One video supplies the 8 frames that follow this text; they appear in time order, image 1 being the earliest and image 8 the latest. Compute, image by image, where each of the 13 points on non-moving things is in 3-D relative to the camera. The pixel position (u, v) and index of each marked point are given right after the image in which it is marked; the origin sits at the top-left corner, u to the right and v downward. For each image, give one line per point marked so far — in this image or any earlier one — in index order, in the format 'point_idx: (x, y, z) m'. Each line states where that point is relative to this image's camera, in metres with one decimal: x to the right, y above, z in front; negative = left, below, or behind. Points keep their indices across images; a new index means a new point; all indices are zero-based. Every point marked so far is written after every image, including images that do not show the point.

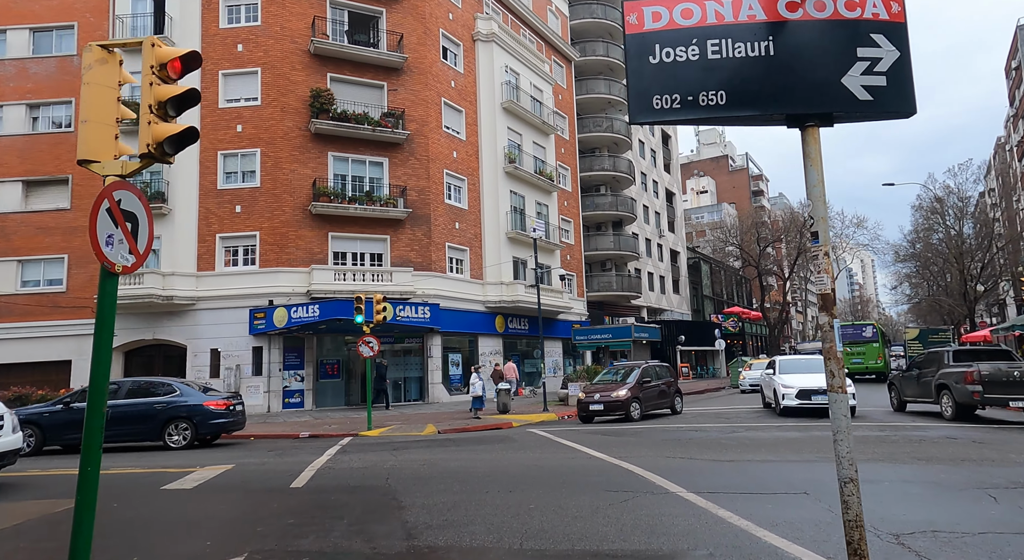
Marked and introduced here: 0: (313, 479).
0: (-2.6, -2.6, +7.9) m
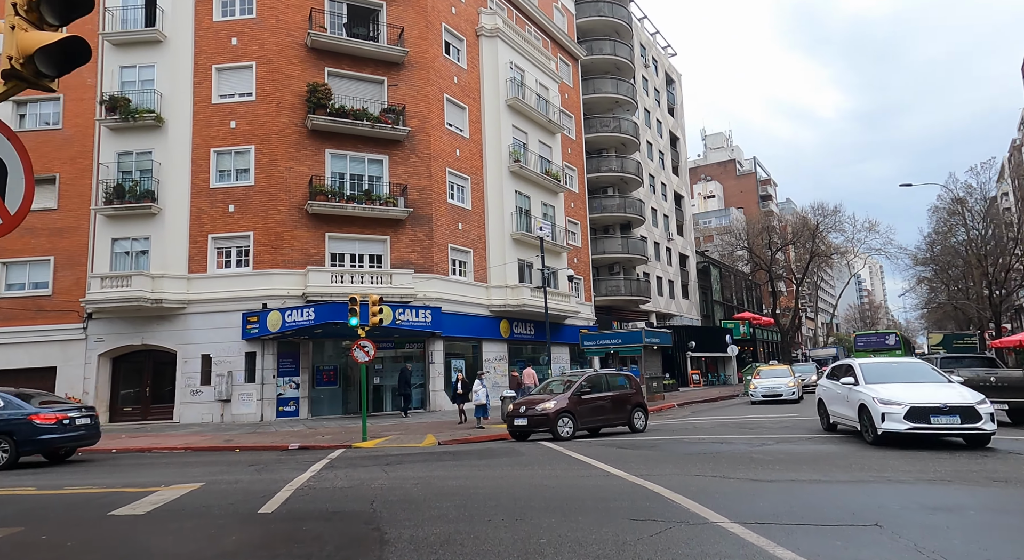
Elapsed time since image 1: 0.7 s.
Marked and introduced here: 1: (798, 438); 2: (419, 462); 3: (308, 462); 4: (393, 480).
0: (-2.5, -2.5, +6.8) m
1: (+5.4, -3.0, +11.4) m
2: (-1.5, -3.1, +10.2) m
3: (-3.6, -3.2, +10.8) m
4: (-1.6, -2.7, +8.2) m
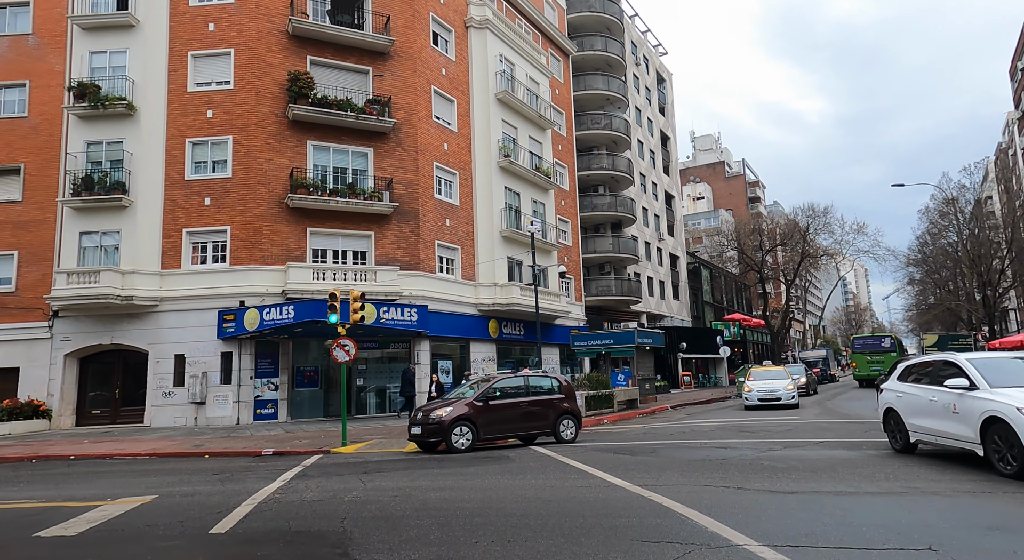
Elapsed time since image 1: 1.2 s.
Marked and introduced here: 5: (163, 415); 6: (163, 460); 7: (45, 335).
0: (-2.6, -2.4, +6.0) m
1: (+5.2, -2.9, +10.7) m
2: (-1.7, -2.9, +9.4) m
3: (-3.8, -3.1, +10.0) m
4: (-1.7, -2.6, +7.4) m
5: (-11.1, -4.3, +19.4) m
6: (-7.2, -3.7, +12.5) m
7: (-15.3, -1.8, +19.9) m
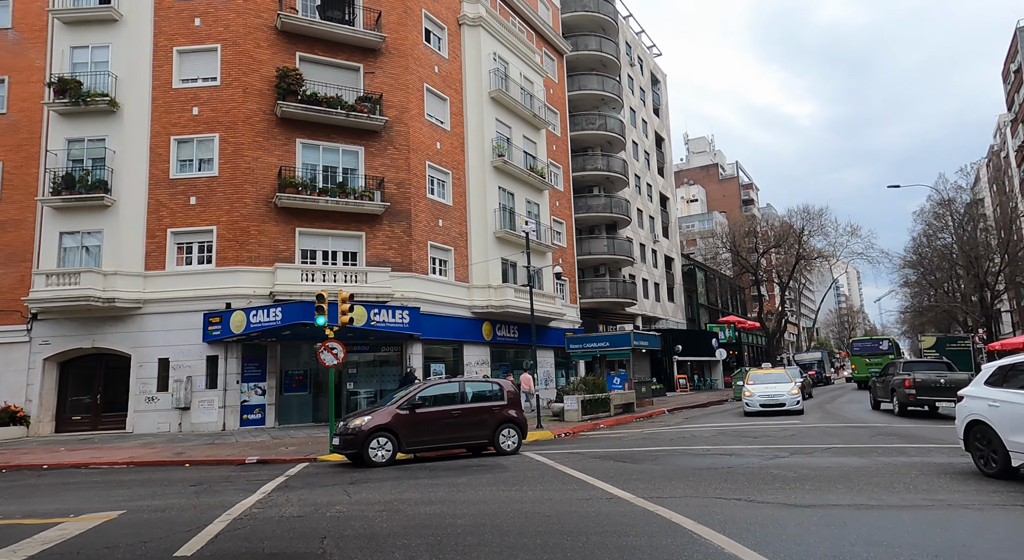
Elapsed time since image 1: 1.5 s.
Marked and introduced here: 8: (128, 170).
0: (-2.6, -2.3, +5.5) m
1: (+5.1, -2.9, +10.3) m
2: (-1.8, -2.9, +8.9) m
3: (-3.9, -3.1, +9.4) m
4: (-1.8, -2.6, +6.9) m
5: (-11.3, -4.4, +18.8) m
6: (-7.3, -3.7, +11.9) m
7: (-15.5, -1.9, +19.3) m
8: (-12.5, +3.6, +19.8) m
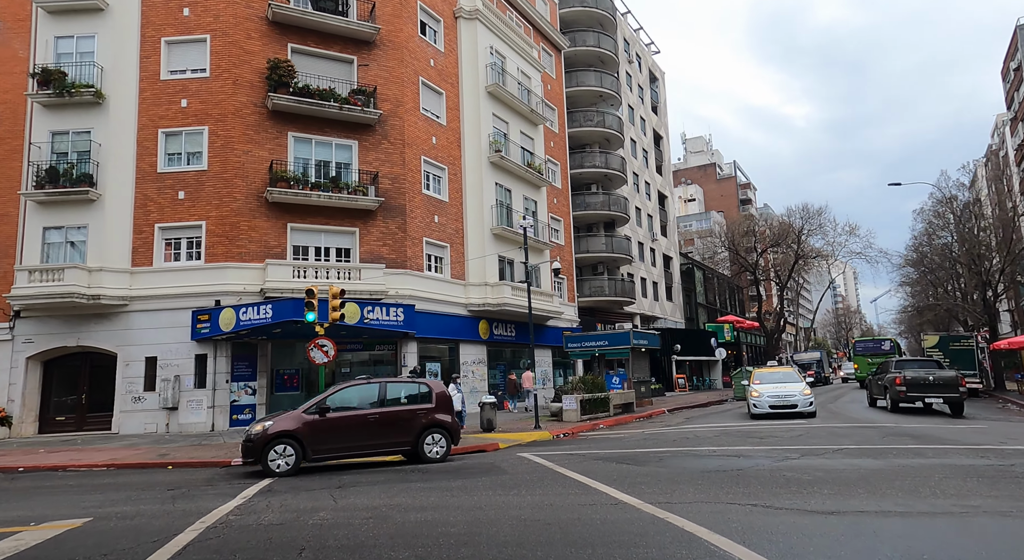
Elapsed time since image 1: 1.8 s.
0: (-2.7, -2.2, +5.0) m
1: (+5.1, -2.7, +9.8) m
2: (-1.8, -2.8, +8.4) m
3: (-3.9, -3.0, +8.9) m
4: (-1.8, -2.4, +6.4) m
5: (-11.4, -4.2, +18.2) m
6: (-7.3, -3.6, +11.4) m
7: (-15.6, -1.7, +18.7) m
8: (-12.6, +3.7, +19.3) m
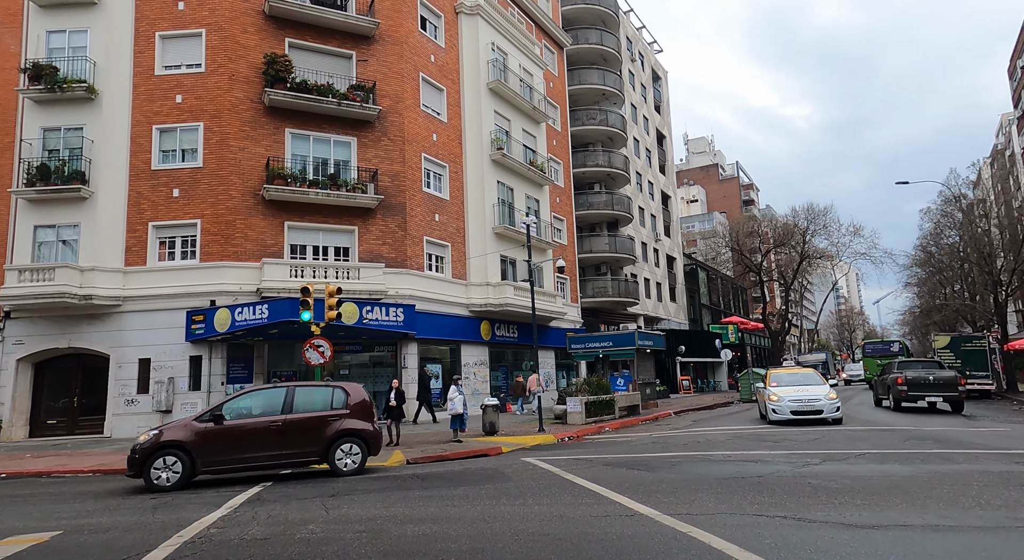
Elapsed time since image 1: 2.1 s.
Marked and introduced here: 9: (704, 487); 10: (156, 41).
0: (-2.6, -2.1, +4.5) m
1: (+5.1, -2.7, +9.3) m
2: (-1.8, -2.7, +7.9) m
3: (-3.8, -2.9, +8.4) m
4: (-1.8, -2.4, +5.9) m
5: (-11.3, -4.2, +17.8) m
6: (-7.3, -3.5, +10.9) m
7: (-15.5, -1.7, +18.3) m
8: (-12.5, +3.7, +18.8) m
9: (+2.3, -2.4, +7.2) m
10: (-11.5, +7.7, +19.6) m
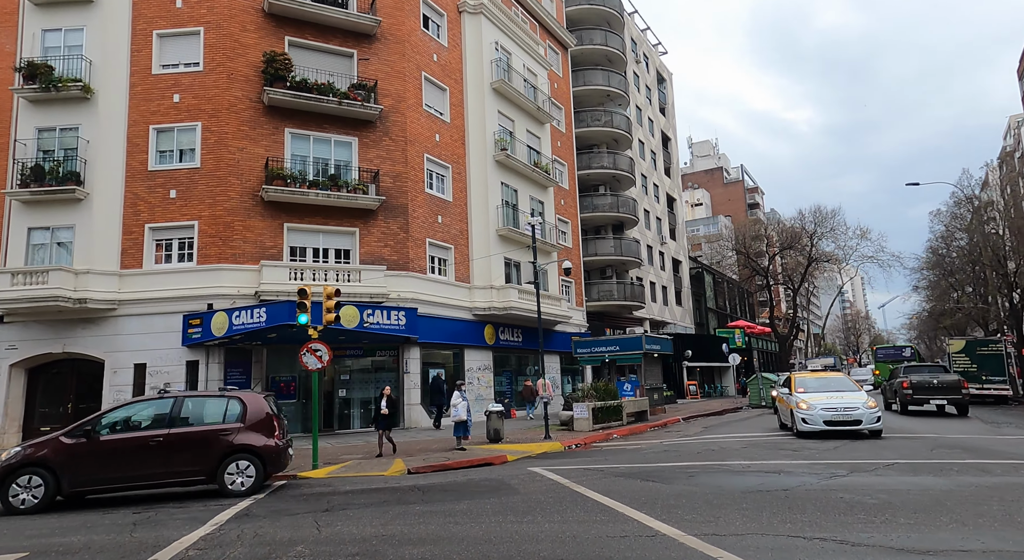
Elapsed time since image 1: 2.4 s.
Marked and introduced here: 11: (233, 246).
0: (-2.5, -2.1, +4.0) m
1: (+5.2, -2.7, +8.8) m
2: (-1.7, -2.7, +7.4) m
3: (-3.8, -2.9, +7.9) m
4: (-1.7, -2.3, +5.4) m
5: (-11.1, -4.3, +17.3) m
6: (-7.2, -3.6, +10.4) m
7: (-15.3, -1.8, +17.8) m
8: (-12.4, +3.6, +18.4) m
9: (+2.3, -2.4, +6.6) m
10: (-11.4, +7.6, +19.3) m
11: (-8.5, +1.0, +18.5) m
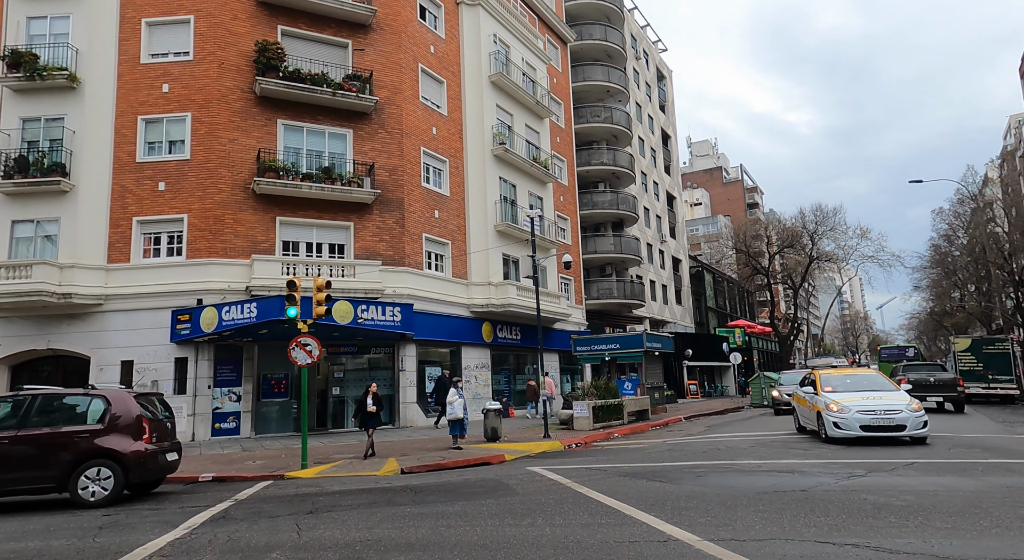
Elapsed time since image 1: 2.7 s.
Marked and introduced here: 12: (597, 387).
0: (-2.6, -1.9, +3.5) m
1: (+5.2, -2.5, +8.3) m
2: (-1.7, -2.6, +6.9) m
3: (-3.8, -2.8, +7.4) m
4: (-1.7, -2.2, +4.9) m
5: (-11.2, -4.2, +16.8) m
6: (-7.2, -3.4, +9.9) m
7: (-15.4, -1.7, +17.3) m
8: (-12.4, +3.7, +17.9) m
9: (+2.3, -2.3, +6.2) m
10: (-11.4, +7.8, +18.8) m
11: (-8.5, +1.2, +18.0) m
12: (+2.6, -3.3, +18.8) m
